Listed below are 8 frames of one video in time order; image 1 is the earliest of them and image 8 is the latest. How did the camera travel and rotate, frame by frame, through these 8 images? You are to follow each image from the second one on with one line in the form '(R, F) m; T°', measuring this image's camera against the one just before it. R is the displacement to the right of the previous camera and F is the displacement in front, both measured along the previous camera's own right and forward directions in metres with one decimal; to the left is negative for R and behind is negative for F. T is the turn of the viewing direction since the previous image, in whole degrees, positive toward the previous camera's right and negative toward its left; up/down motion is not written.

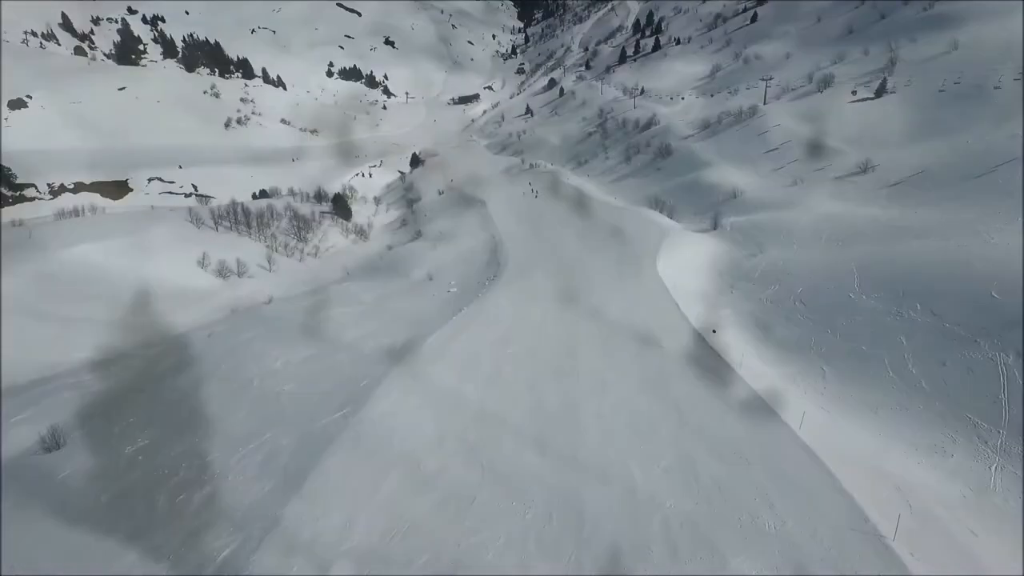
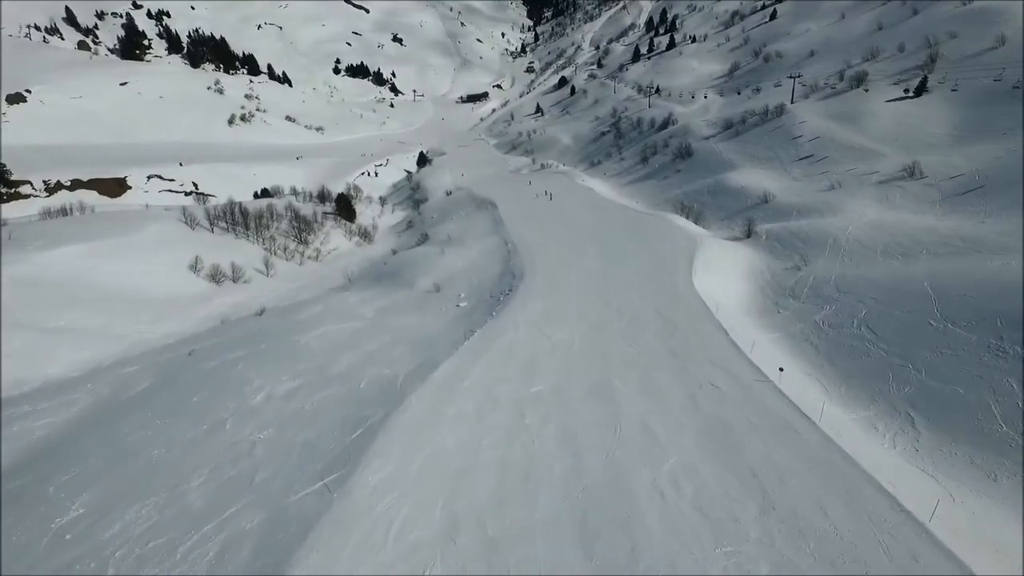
(-0.3, +1.5) m; -1°
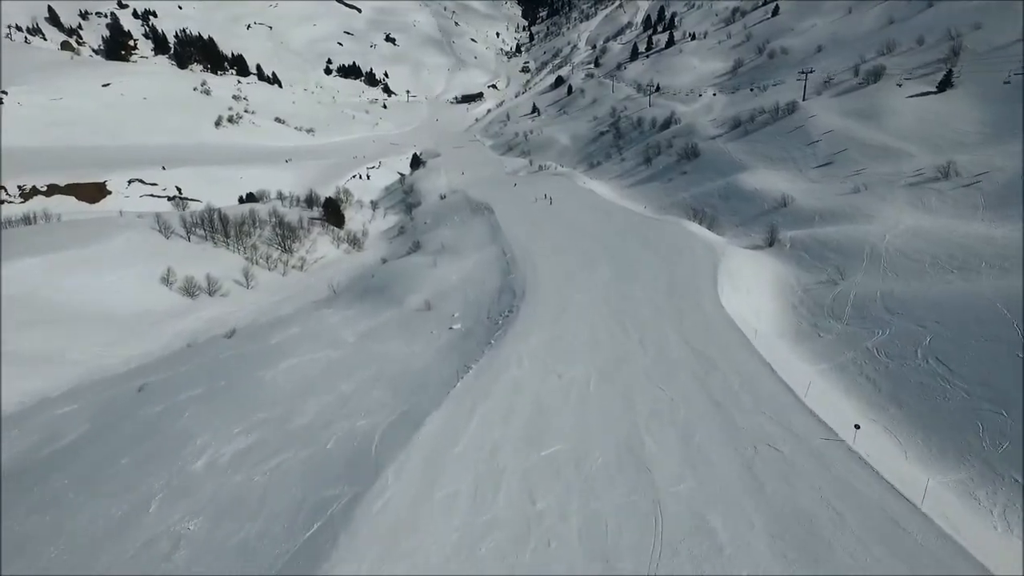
(-0.1, +1.6) m; 0°
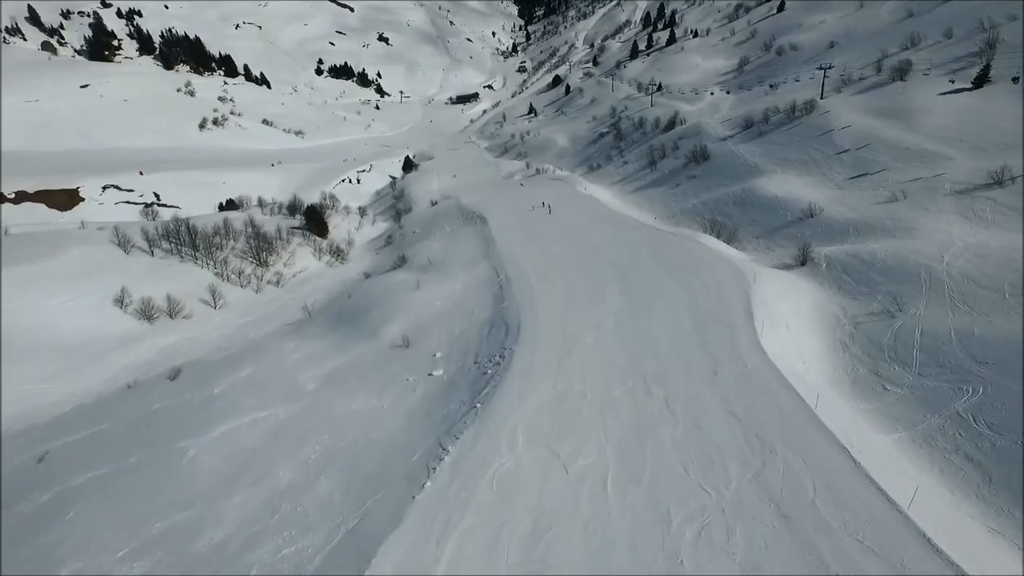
(+0.1, +2.0) m; 0°
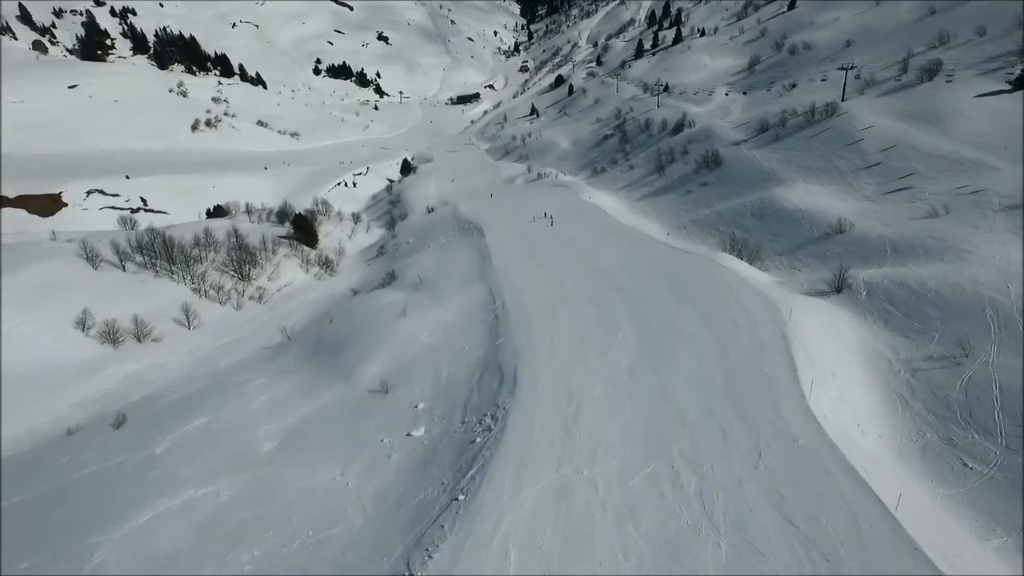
(+0.1, +1.6) m; 0°
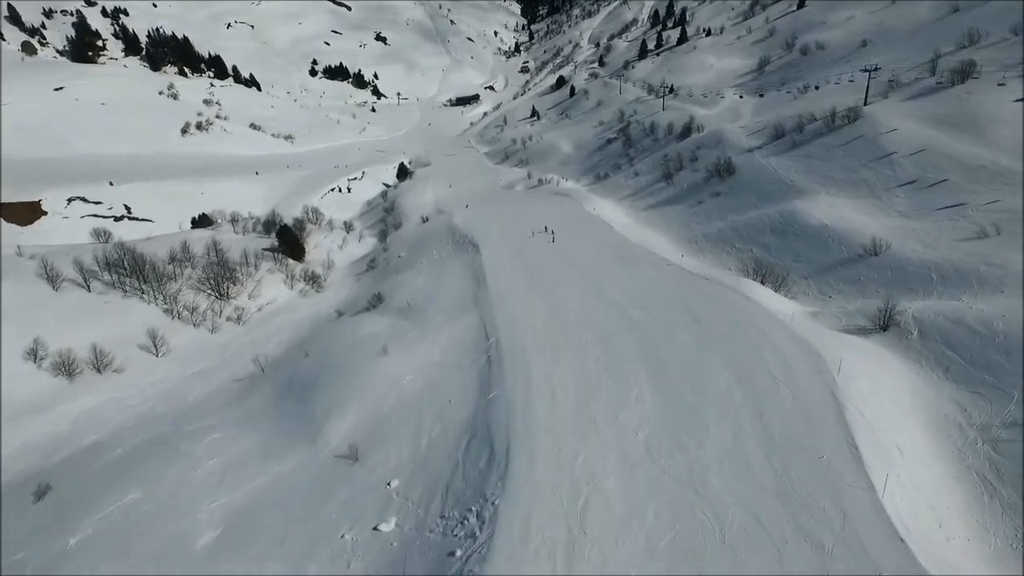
(+0.1, +1.6) m; 0°
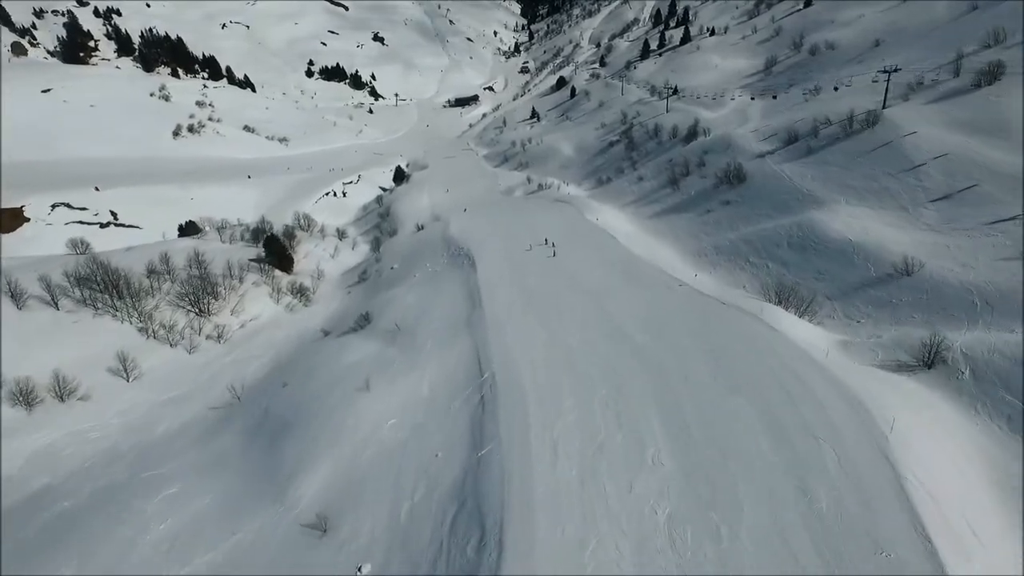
(+0.1, +1.2) m; 0°
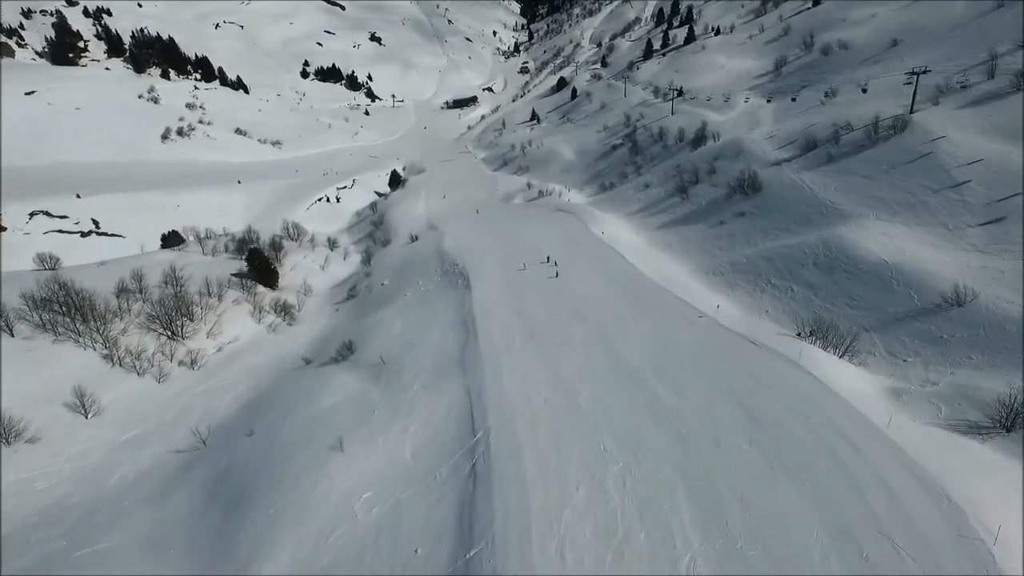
(0.0, +1.5) m; 0°
